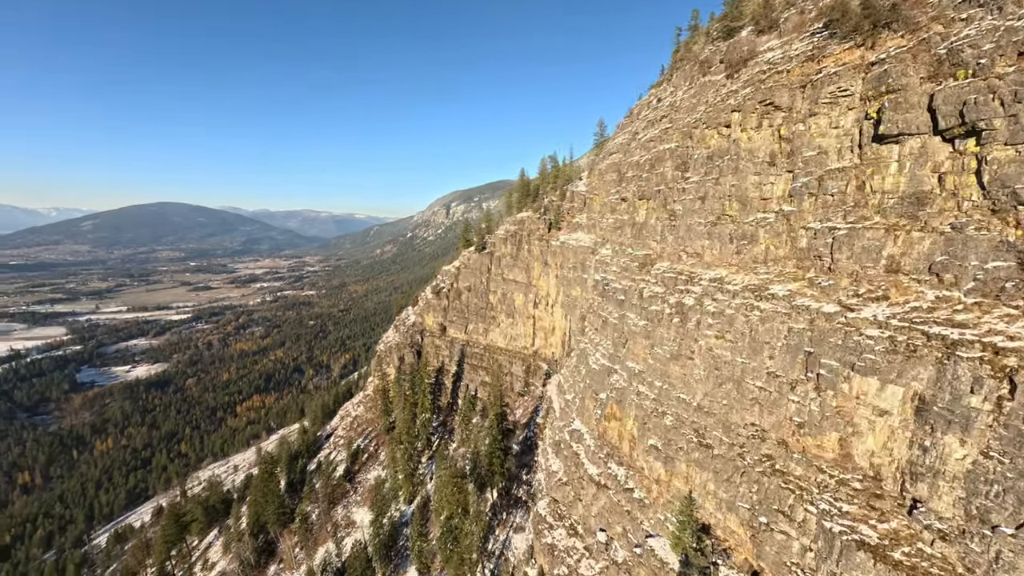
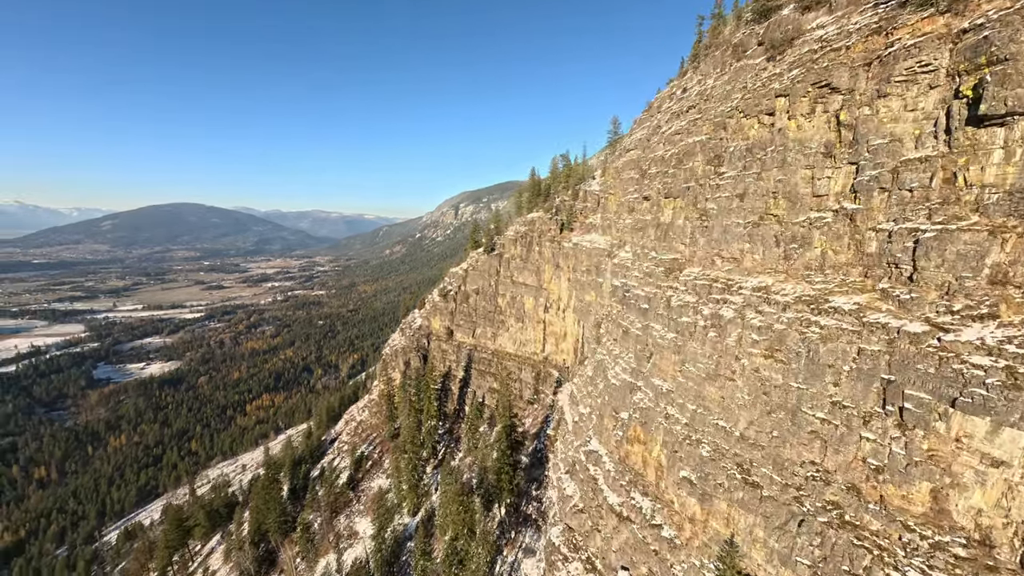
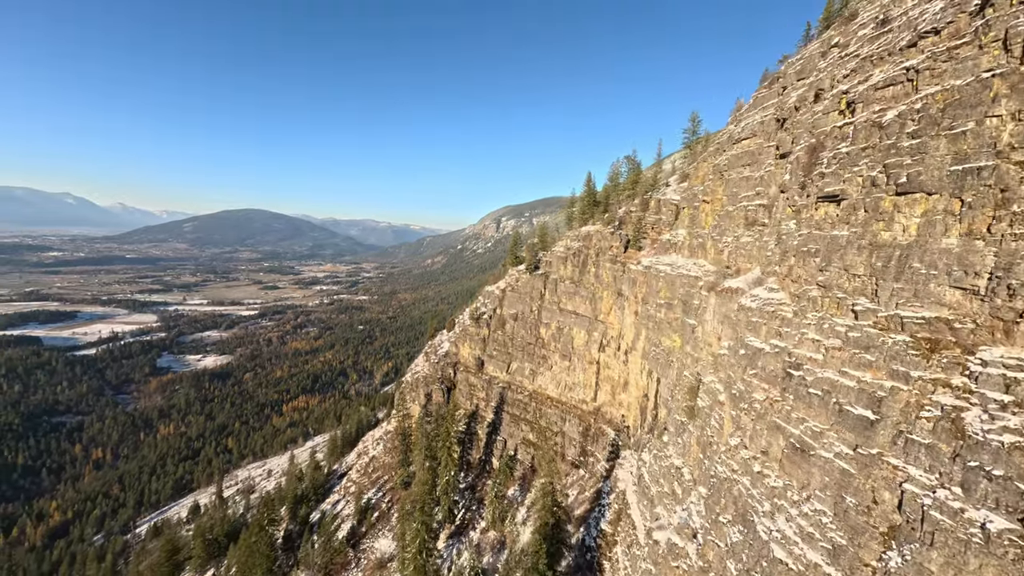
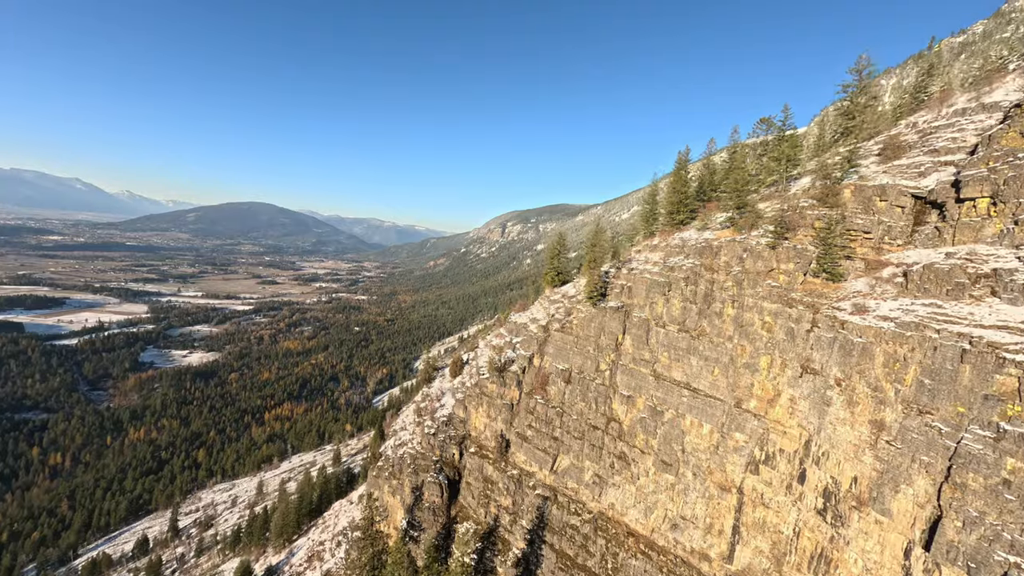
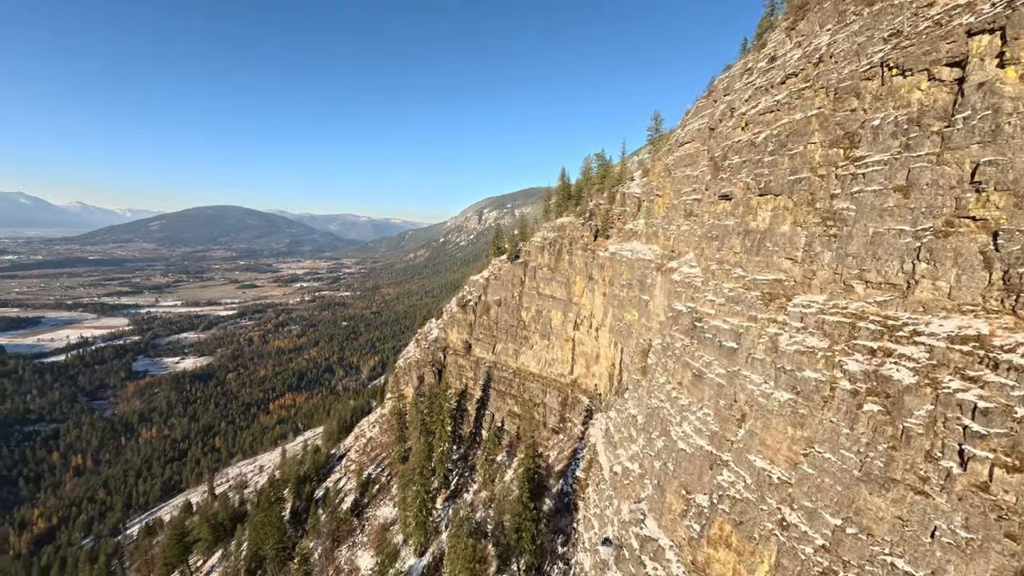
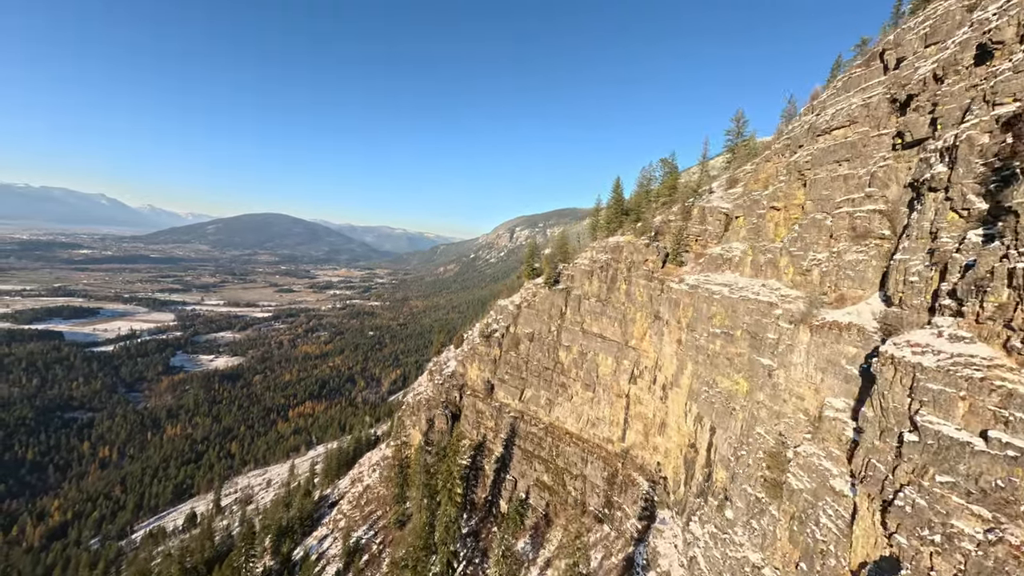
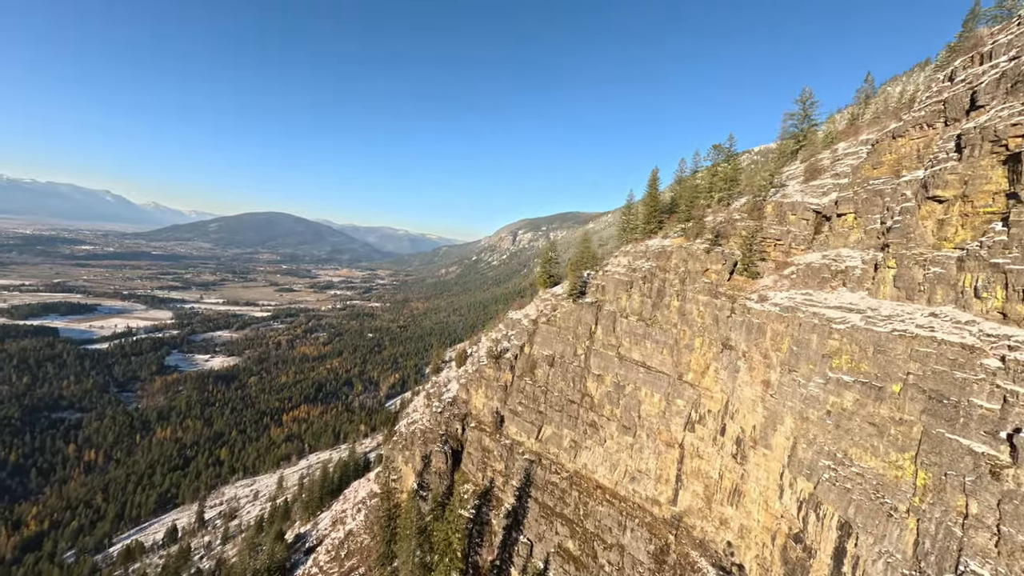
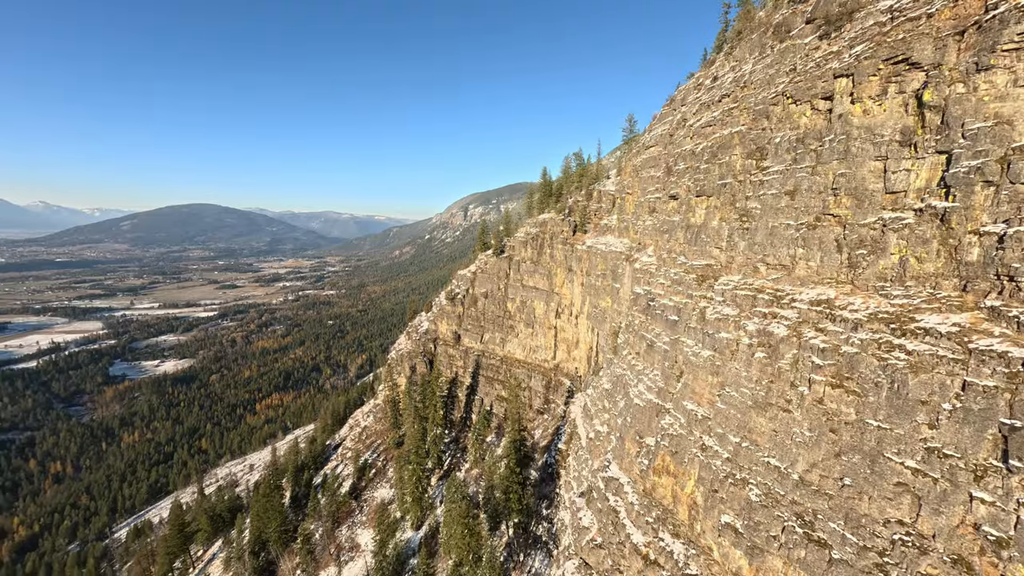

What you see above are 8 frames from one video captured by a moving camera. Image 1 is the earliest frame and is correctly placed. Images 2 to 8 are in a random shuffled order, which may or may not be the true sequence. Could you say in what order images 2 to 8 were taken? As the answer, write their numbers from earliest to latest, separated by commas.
2, 8, 5, 3, 6, 7, 4
